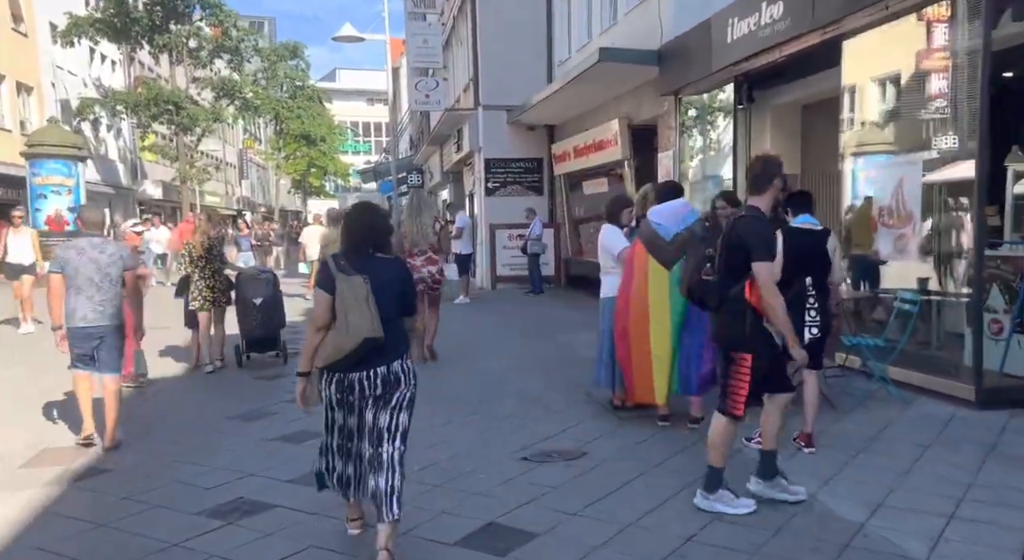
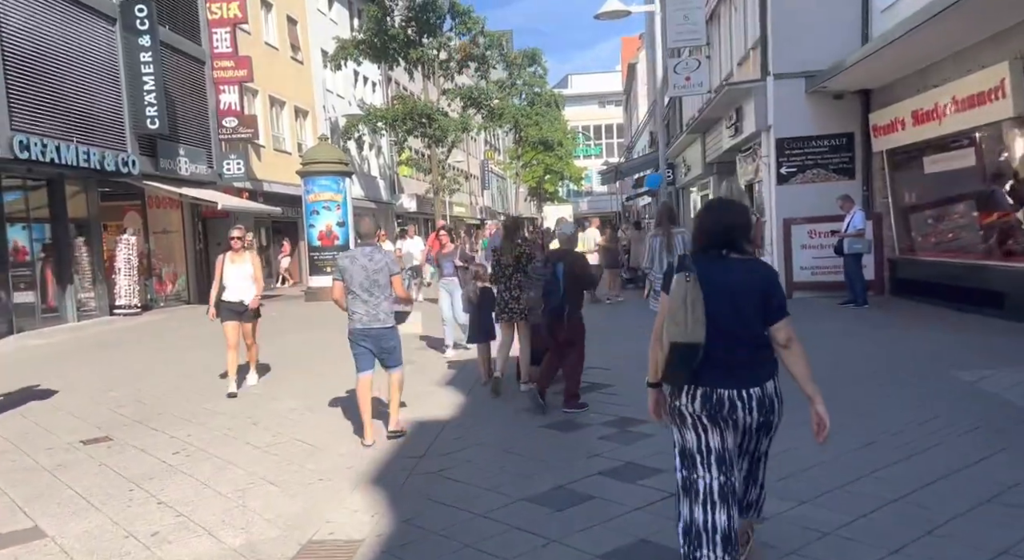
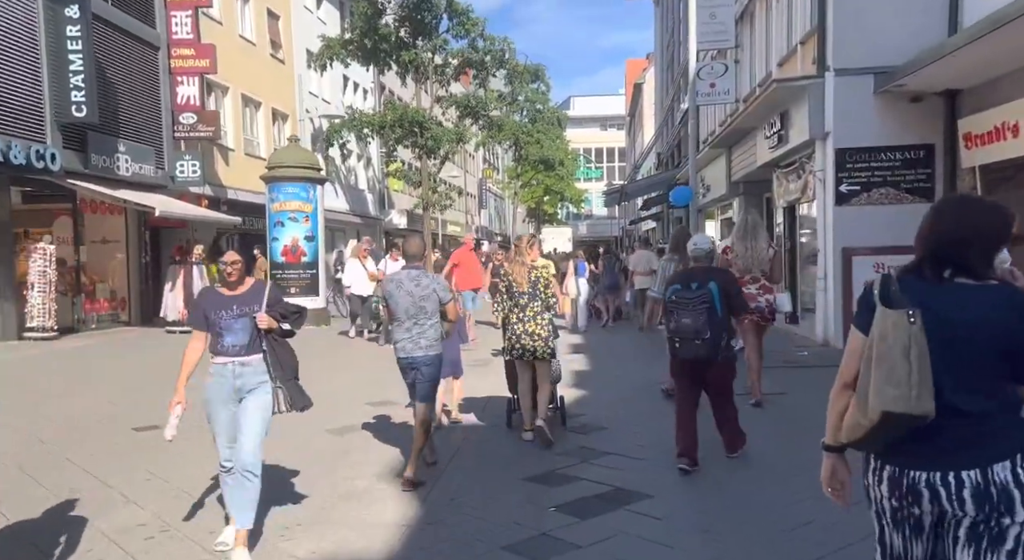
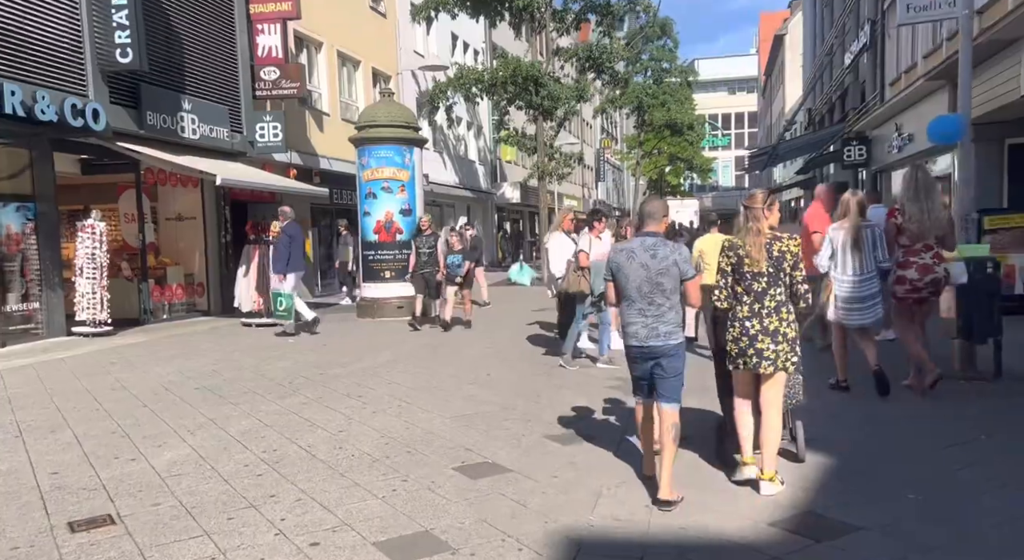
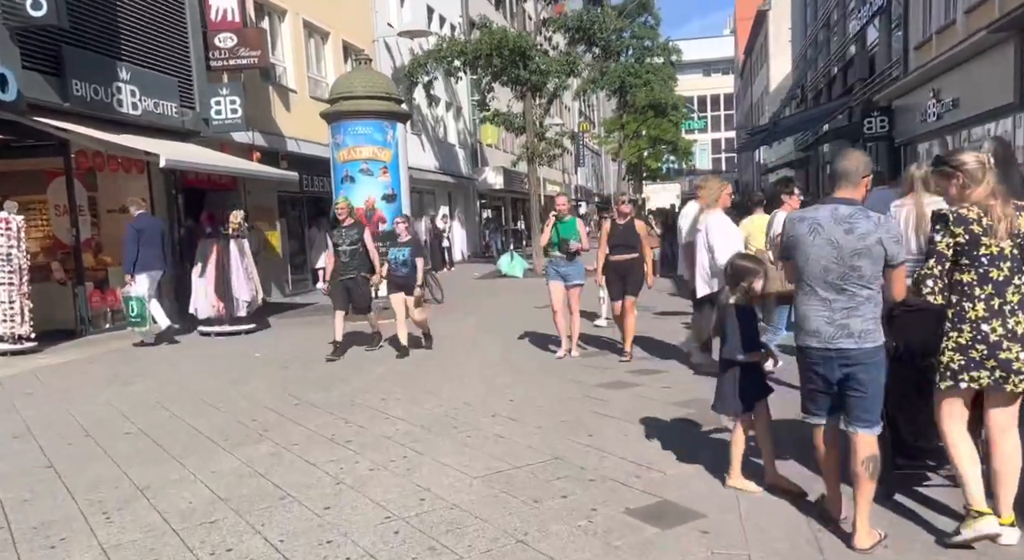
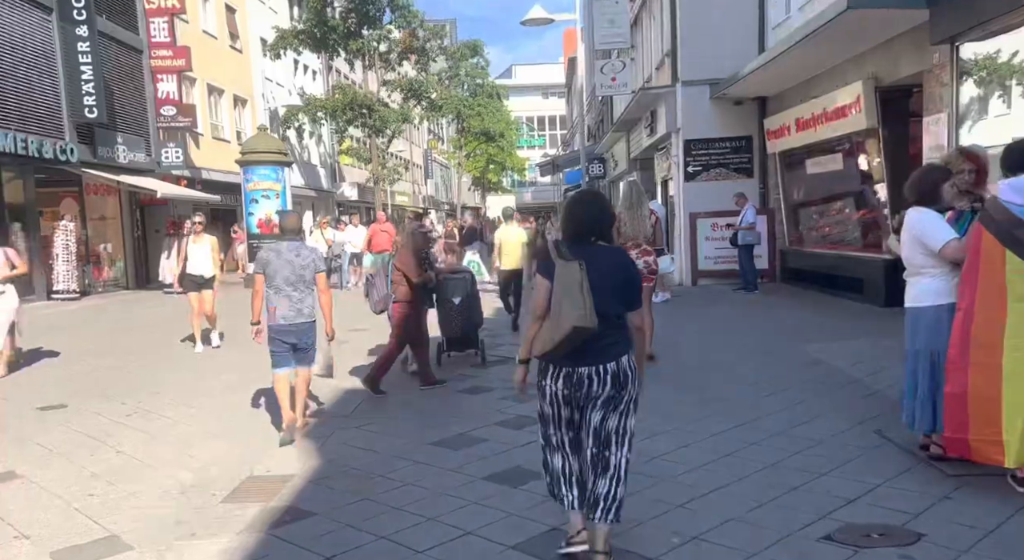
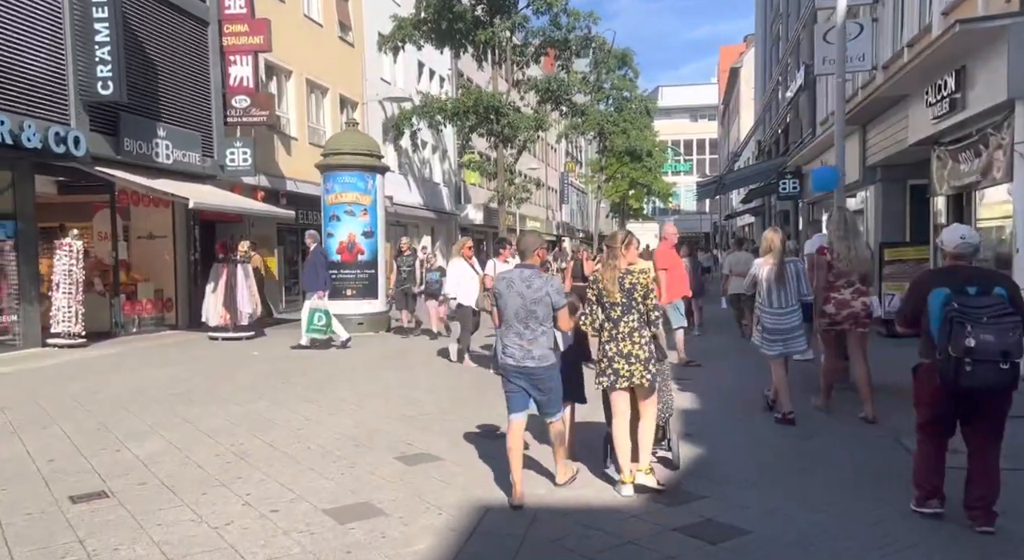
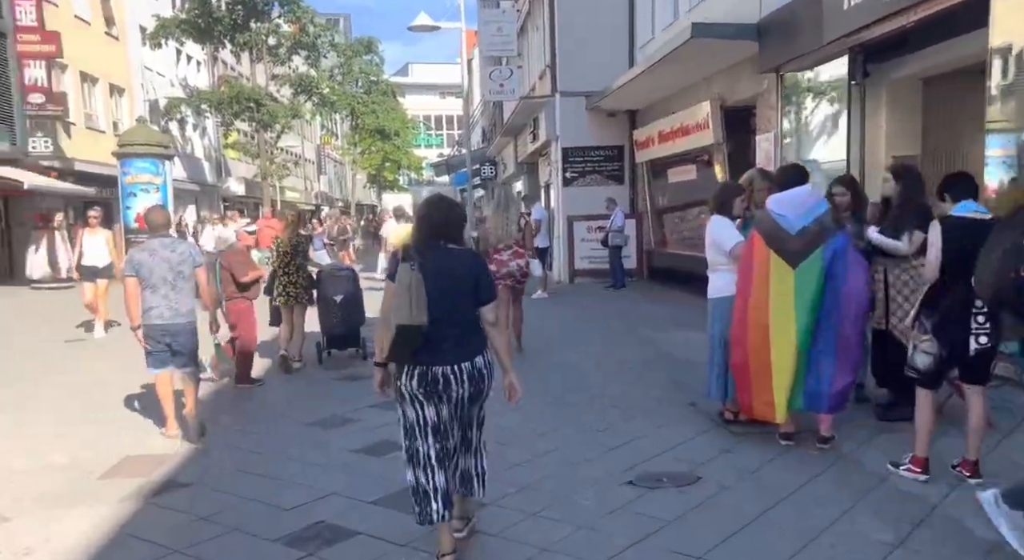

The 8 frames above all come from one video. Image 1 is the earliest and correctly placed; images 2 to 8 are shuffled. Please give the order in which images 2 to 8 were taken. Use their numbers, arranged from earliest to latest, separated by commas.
8, 6, 2, 3, 7, 4, 5
